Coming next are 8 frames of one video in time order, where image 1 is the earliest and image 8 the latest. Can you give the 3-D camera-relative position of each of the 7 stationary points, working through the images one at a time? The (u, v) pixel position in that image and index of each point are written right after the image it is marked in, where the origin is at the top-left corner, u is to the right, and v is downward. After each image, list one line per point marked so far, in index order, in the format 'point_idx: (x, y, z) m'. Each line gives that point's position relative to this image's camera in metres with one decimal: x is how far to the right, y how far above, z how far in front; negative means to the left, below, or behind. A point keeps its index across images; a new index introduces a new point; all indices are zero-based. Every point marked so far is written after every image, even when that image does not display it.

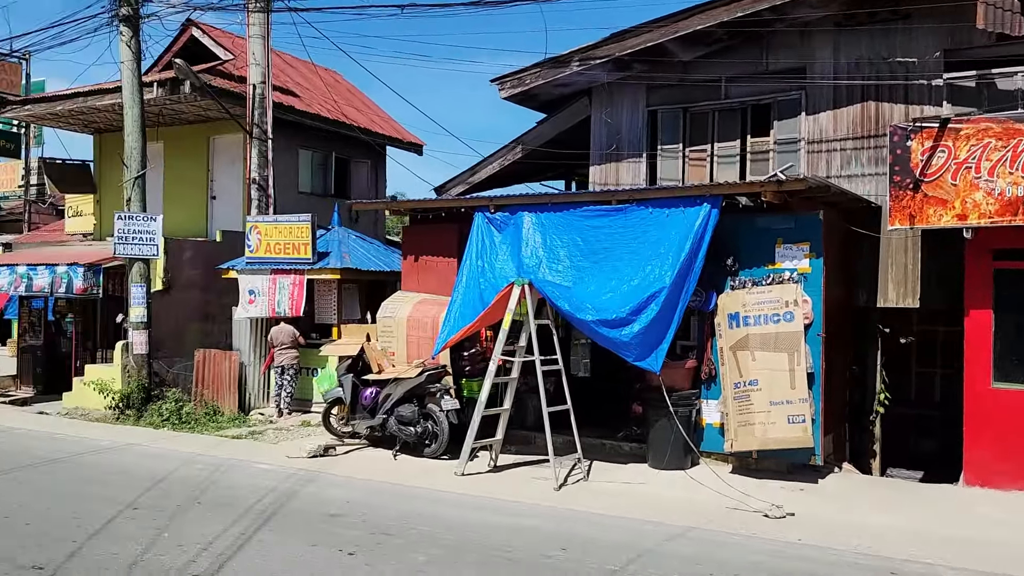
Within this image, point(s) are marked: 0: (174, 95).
0: (-5.0, +2.8, +12.4) m
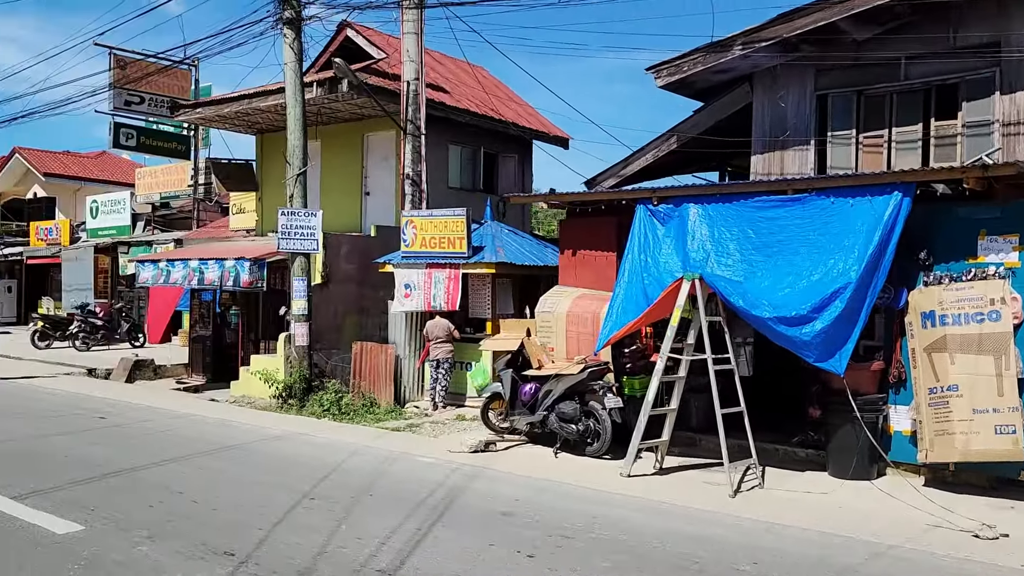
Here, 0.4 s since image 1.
0: (-2.7, +2.9, +12.8) m
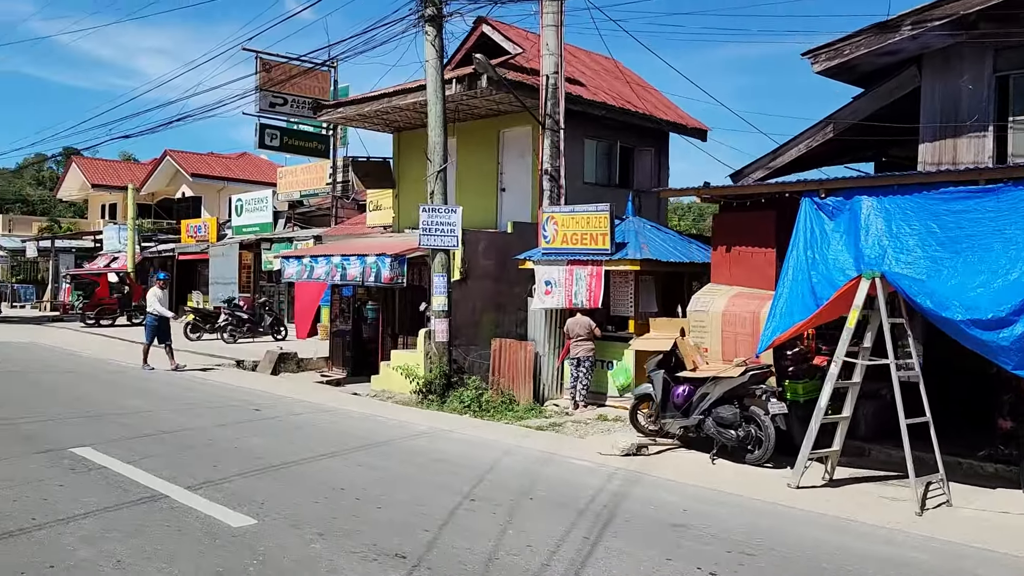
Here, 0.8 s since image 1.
0: (-0.6, +3.0, +12.7) m
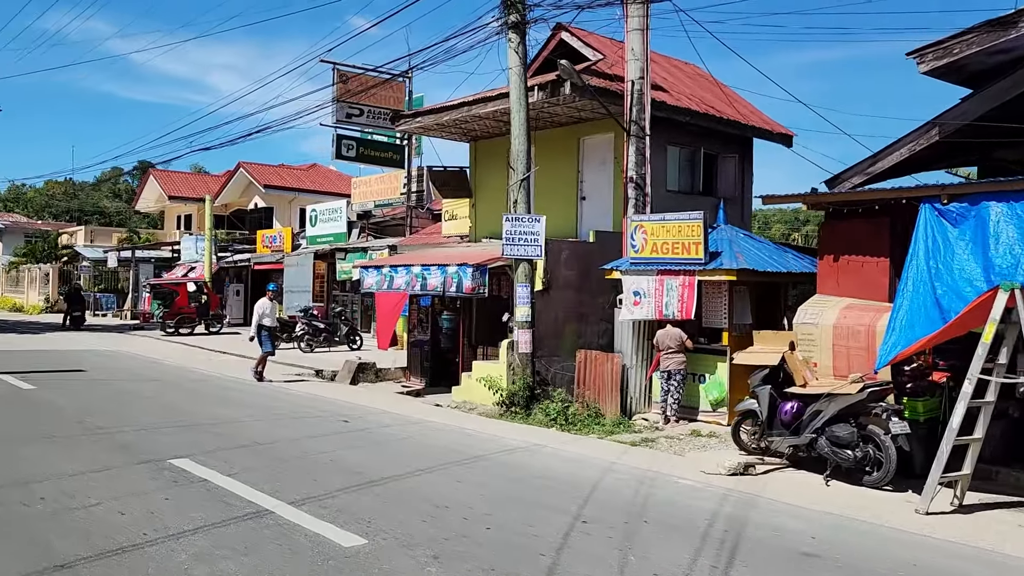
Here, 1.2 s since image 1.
0: (+0.6, +2.8, +12.5) m
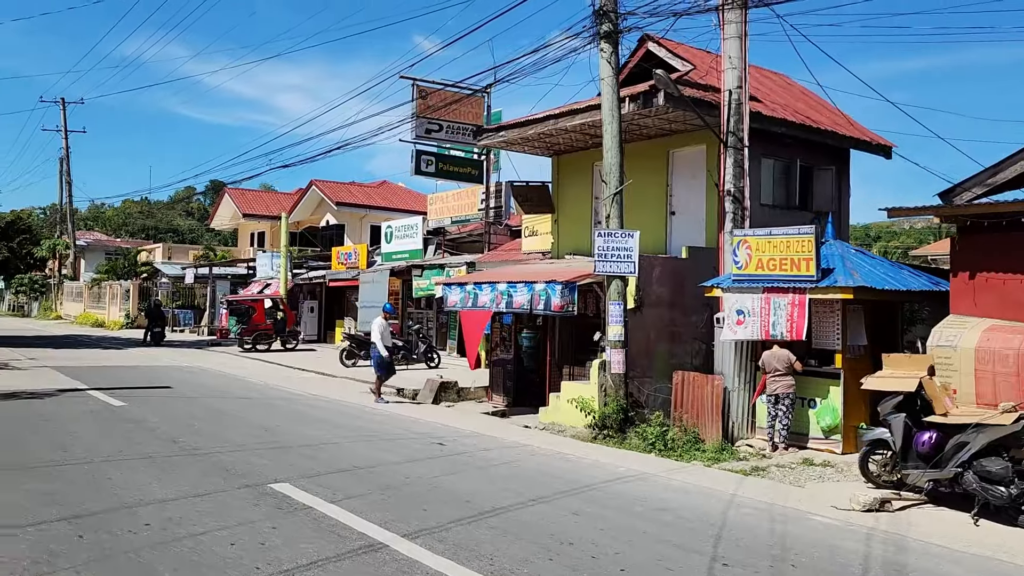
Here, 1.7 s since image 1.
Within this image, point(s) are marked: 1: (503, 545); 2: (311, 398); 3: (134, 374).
0: (+1.9, +2.6, +12.1) m
1: (-0.1, -1.6, +5.2) m
2: (-3.1, -1.7, +13.2) m
3: (-7.3, -1.7, +16.3) m
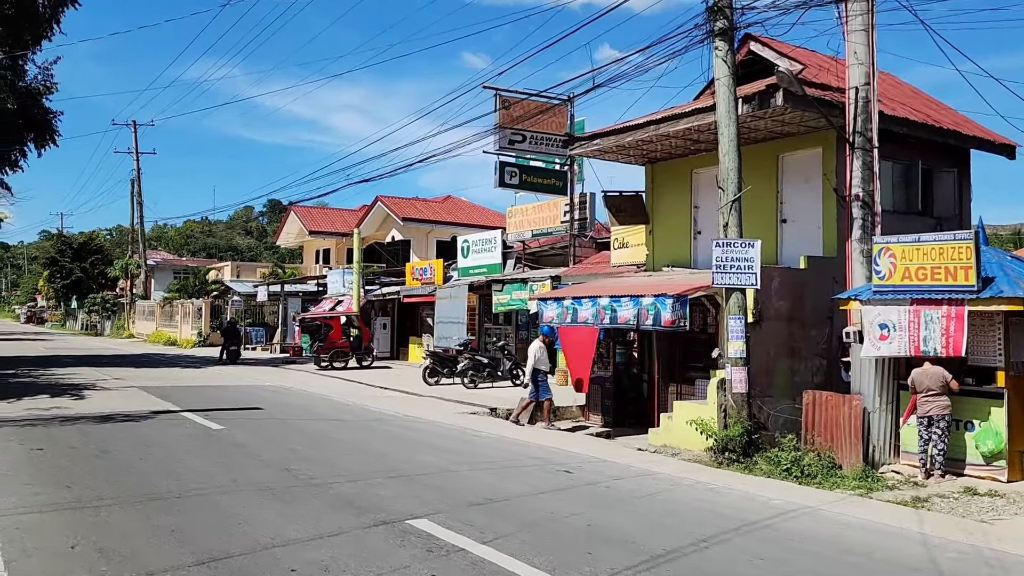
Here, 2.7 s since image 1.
0: (+3.3, +2.4, +11.4) m
1: (+1.0, -1.7, +4.5) m
2: (-1.6, -2.0, +12.7) m
3: (-5.5, -2.0, +16.0) m
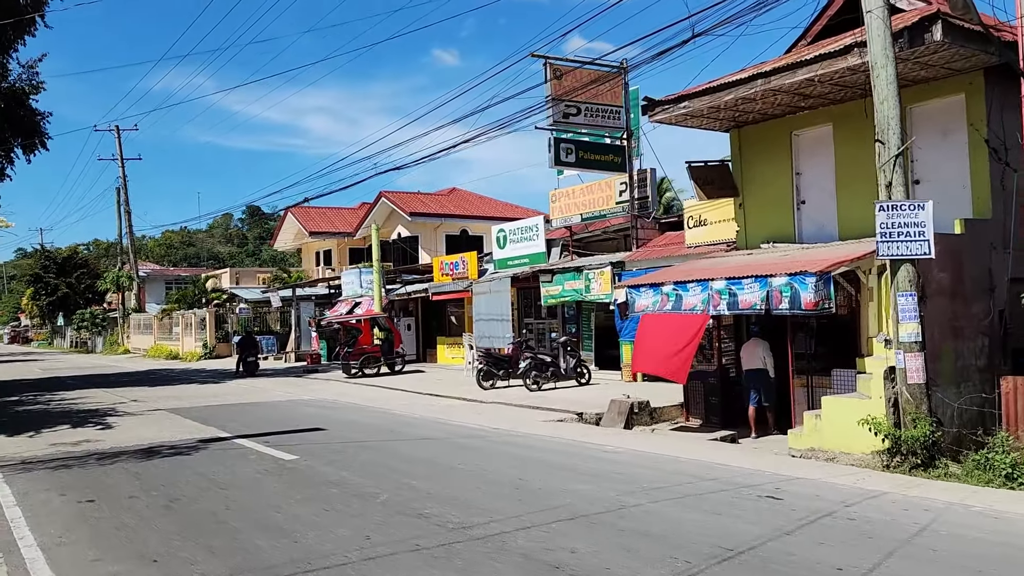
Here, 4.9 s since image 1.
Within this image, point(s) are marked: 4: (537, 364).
0: (+4.5, +2.7, +9.7) m
1: (+2.6, -1.5, +2.8) m
2: (-0.2, -1.9, +10.9) m
3: (-4.1, -2.1, +14.2) m
4: (+0.5, -1.5, +16.6) m
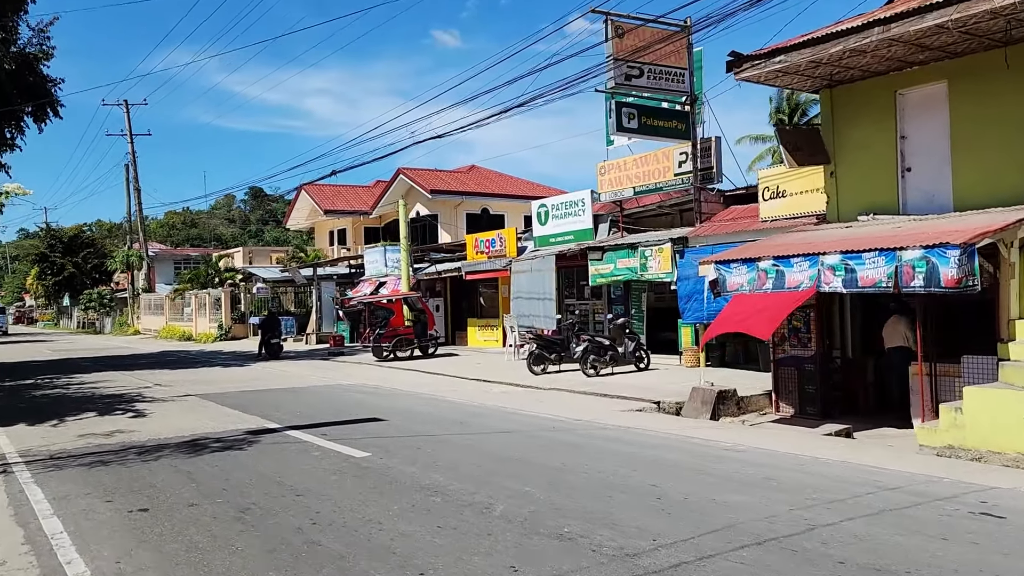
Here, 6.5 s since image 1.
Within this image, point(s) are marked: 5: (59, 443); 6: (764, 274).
0: (+5.6, +3.0, +8.3) m
1: (+3.5, -1.4, +1.6) m
2: (+0.8, -1.6, +9.7) m
3: (-3.1, -1.7, +13.0) m
4: (+1.5, -1.1, +15.4) m
5: (-5.1, -1.8, +9.6) m
6: (+3.2, +0.2, +10.7) m
